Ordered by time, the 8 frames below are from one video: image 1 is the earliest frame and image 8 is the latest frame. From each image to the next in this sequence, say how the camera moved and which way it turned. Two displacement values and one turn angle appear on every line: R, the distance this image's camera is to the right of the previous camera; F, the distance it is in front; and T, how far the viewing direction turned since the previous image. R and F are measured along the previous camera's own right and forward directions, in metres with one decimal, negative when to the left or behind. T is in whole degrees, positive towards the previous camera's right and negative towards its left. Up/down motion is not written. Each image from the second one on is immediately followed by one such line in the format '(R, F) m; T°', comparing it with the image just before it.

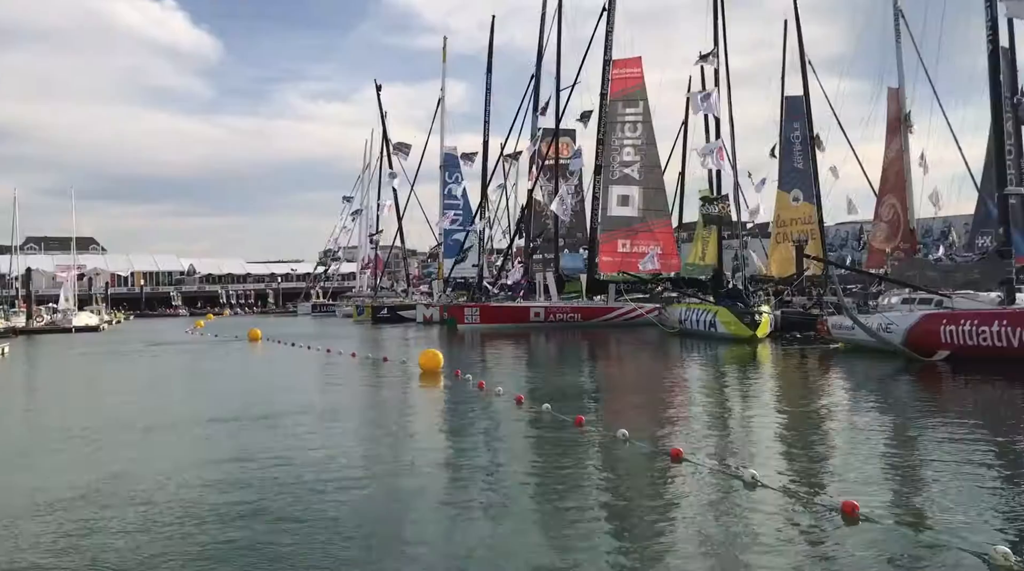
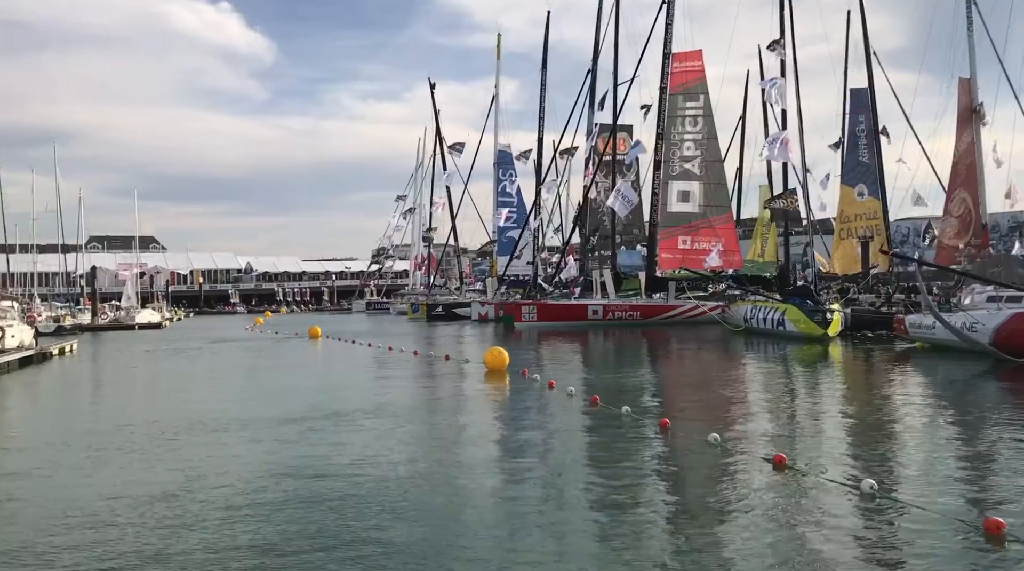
(-0.2, +0.3) m; -3°
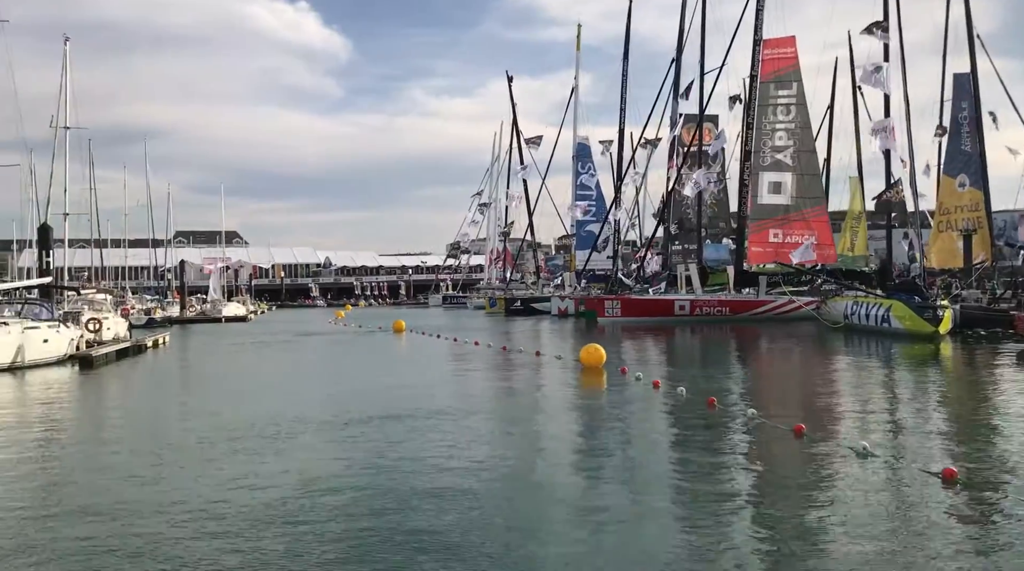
(-0.4, +0.4) m; -5°
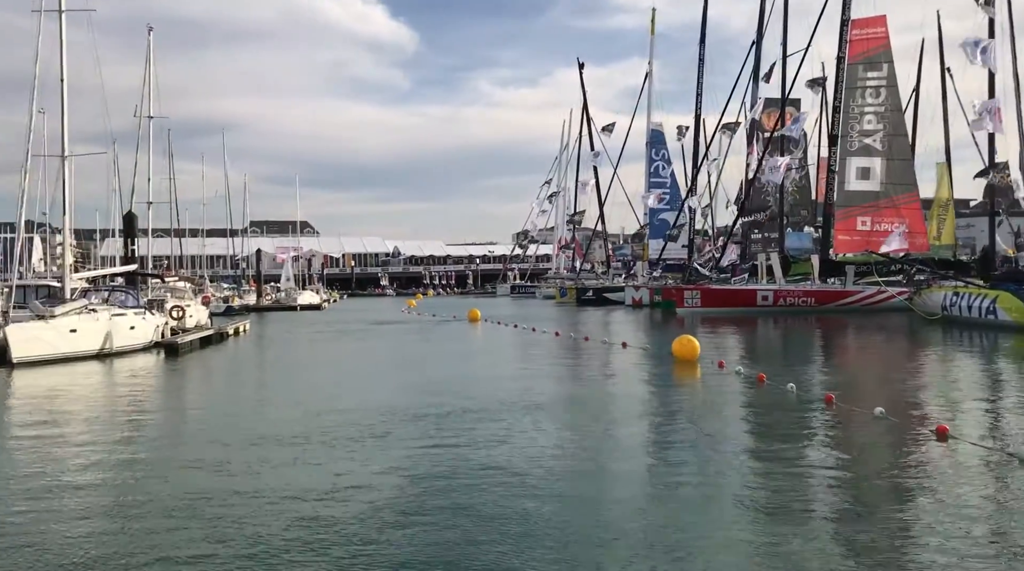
(-0.3, +0.4) m; -4°
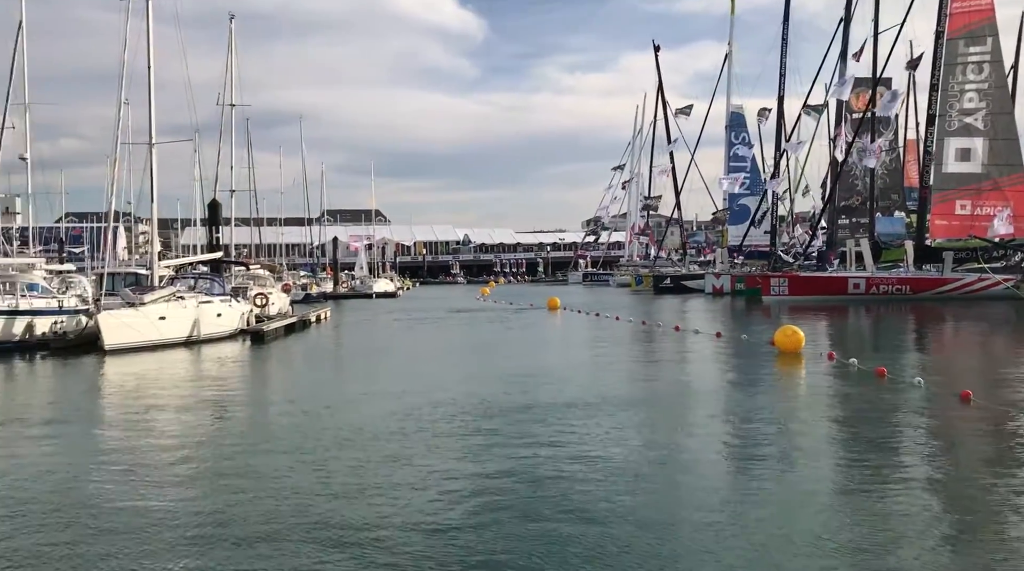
(-0.3, +0.4) m; -4°
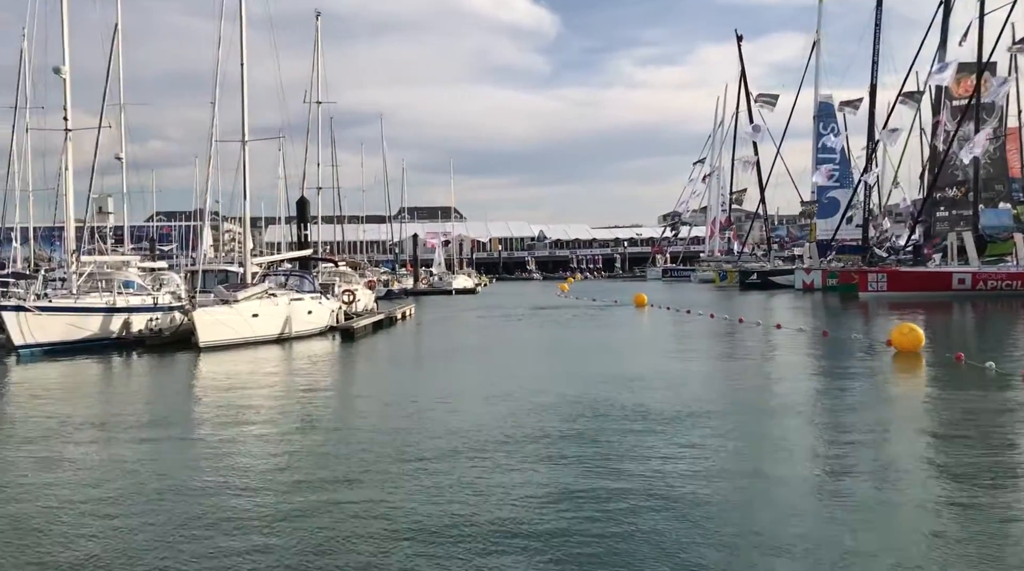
(-0.3, +0.4) m; -5°
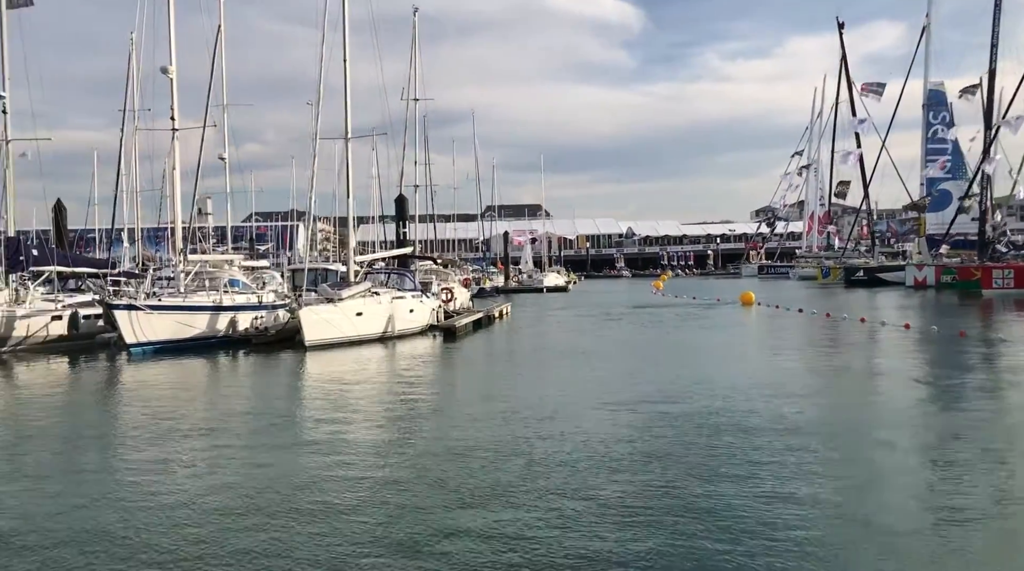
(-0.4, +0.5) m; -5°
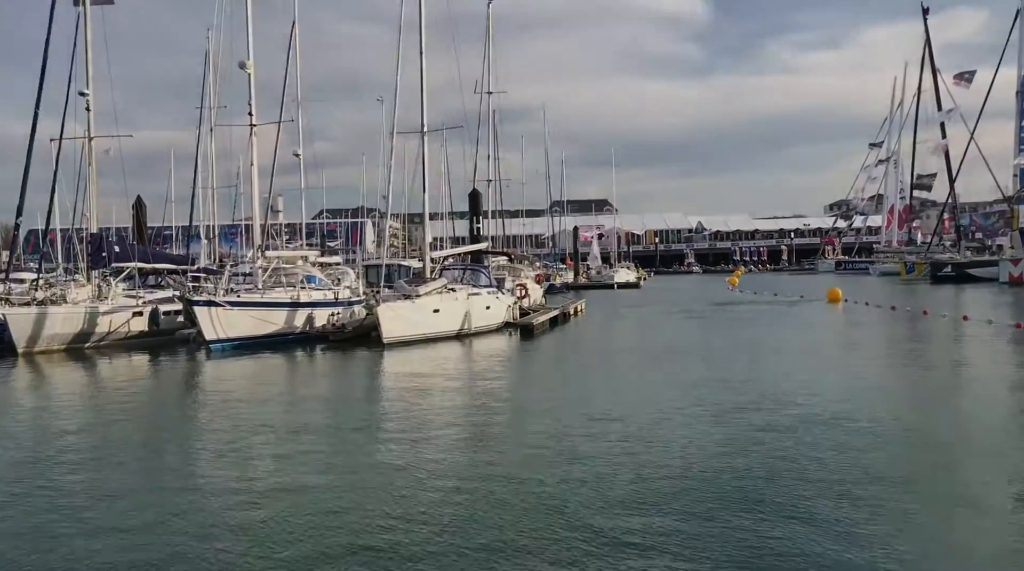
(-0.2, +0.4) m; -4°
